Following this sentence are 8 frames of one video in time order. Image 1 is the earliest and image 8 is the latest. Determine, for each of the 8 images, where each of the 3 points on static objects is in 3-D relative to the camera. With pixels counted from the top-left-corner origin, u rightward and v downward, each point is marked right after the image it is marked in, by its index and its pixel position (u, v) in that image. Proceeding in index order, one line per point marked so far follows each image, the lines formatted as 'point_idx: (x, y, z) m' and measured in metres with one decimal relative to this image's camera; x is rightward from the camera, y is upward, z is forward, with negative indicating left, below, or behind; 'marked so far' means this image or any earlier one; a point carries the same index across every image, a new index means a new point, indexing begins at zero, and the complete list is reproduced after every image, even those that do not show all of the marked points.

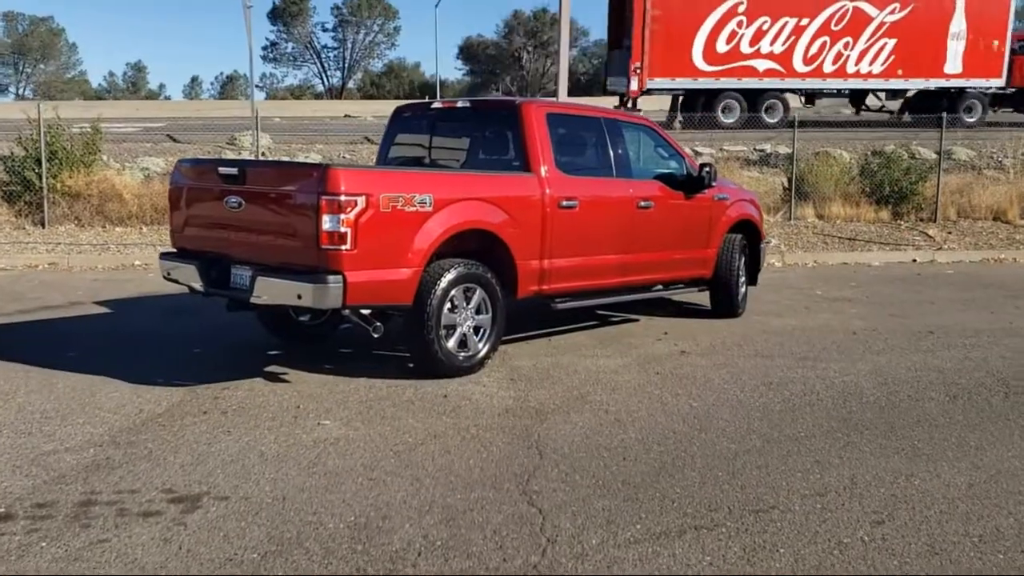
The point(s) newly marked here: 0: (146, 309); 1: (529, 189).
0: (-4.1, -0.2, +10.6) m
1: (+0.1, +0.9, +8.2) m
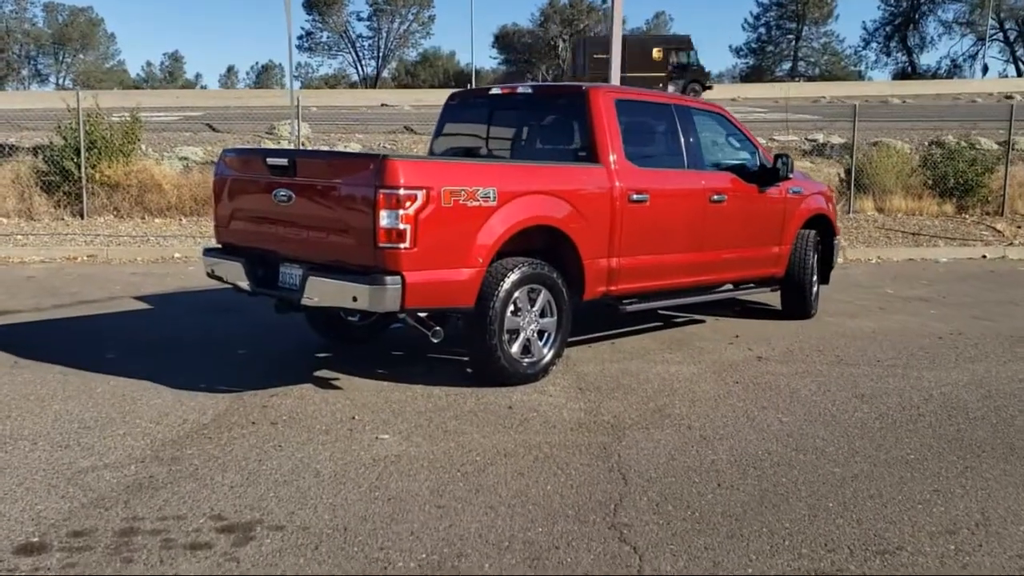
0: (-3.5, -0.2, +10.2) m
1: (+0.7, +0.9, +7.6) m
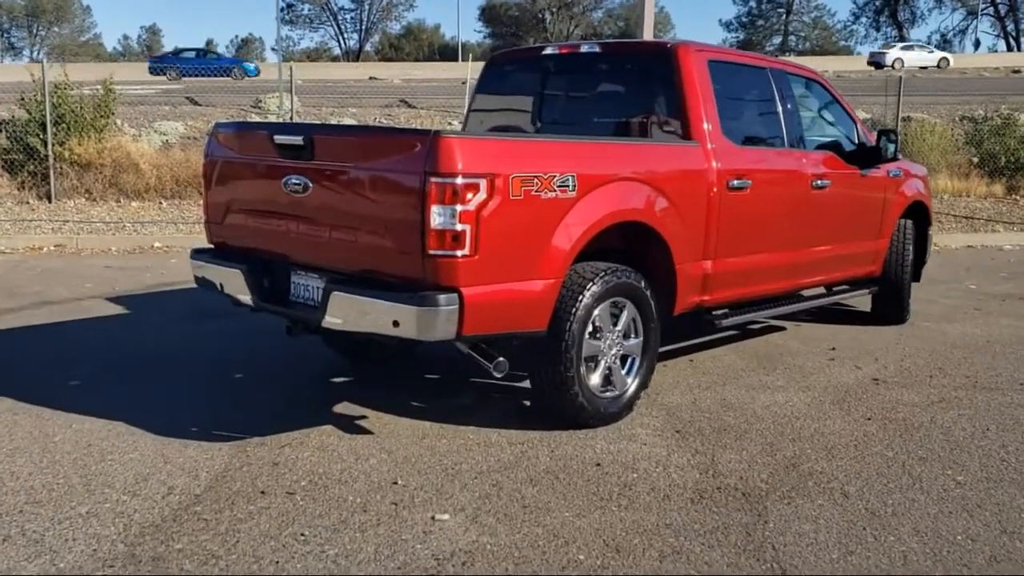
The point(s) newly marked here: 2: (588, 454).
0: (-3.1, -0.2, +8.5) m
1: (+1.1, +0.8, +6.0) m
2: (+0.4, -0.9, +5.2) m
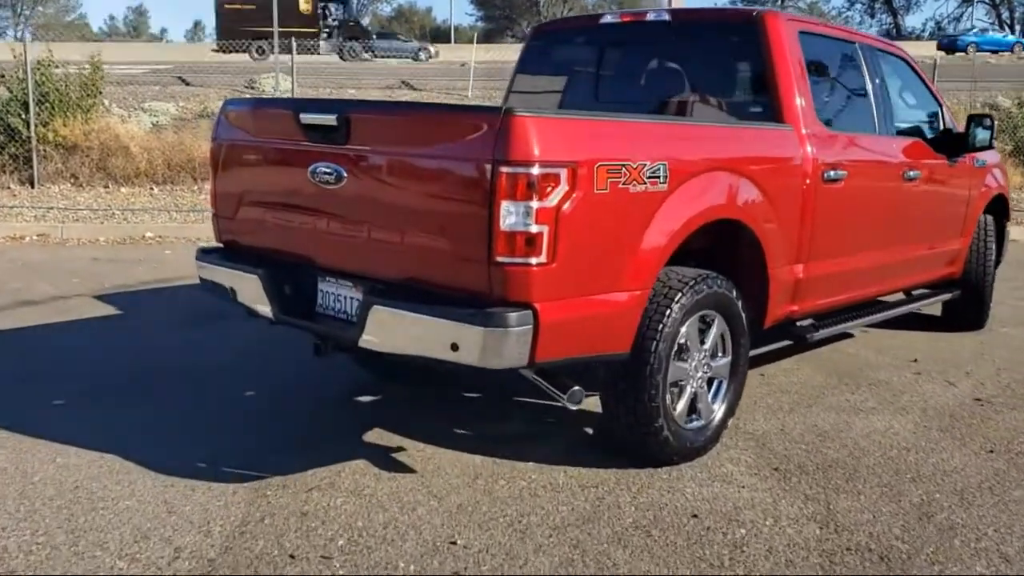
0: (-2.8, -0.2, +7.6) m
1: (+1.5, +0.8, +5.1) m
2: (+0.8, -1.0, +4.3) m
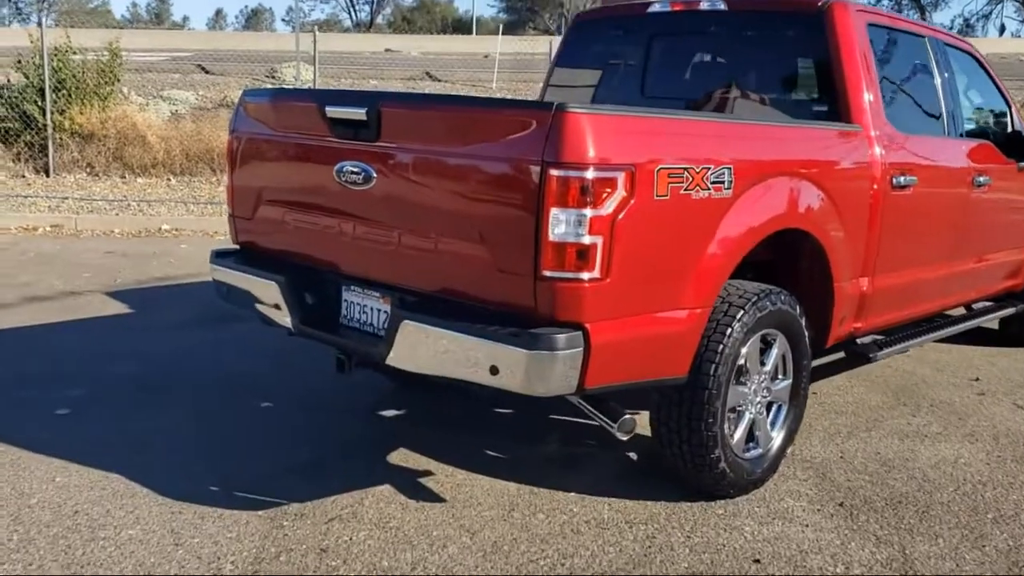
0: (-2.5, -0.2, +7.2) m
1: (+1.7, +0.7, +4.7) m
2: (+0.9, -1.0, +3.9) m
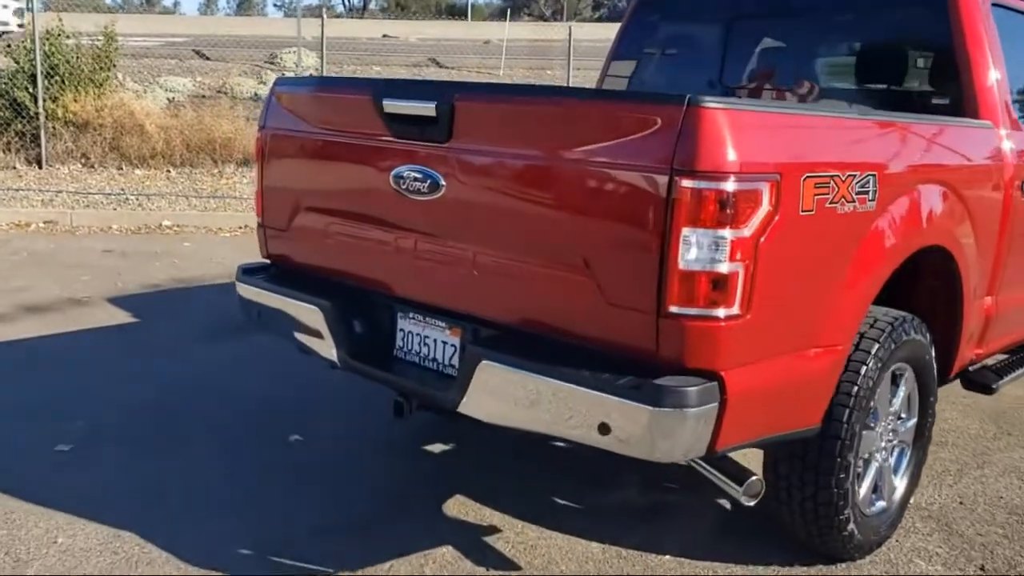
0: (-2.2, -0.2, +6.6) m
1: (+2.0, +0.6, +4.0) m
2: (+1.3, -1.1, +3.2) m
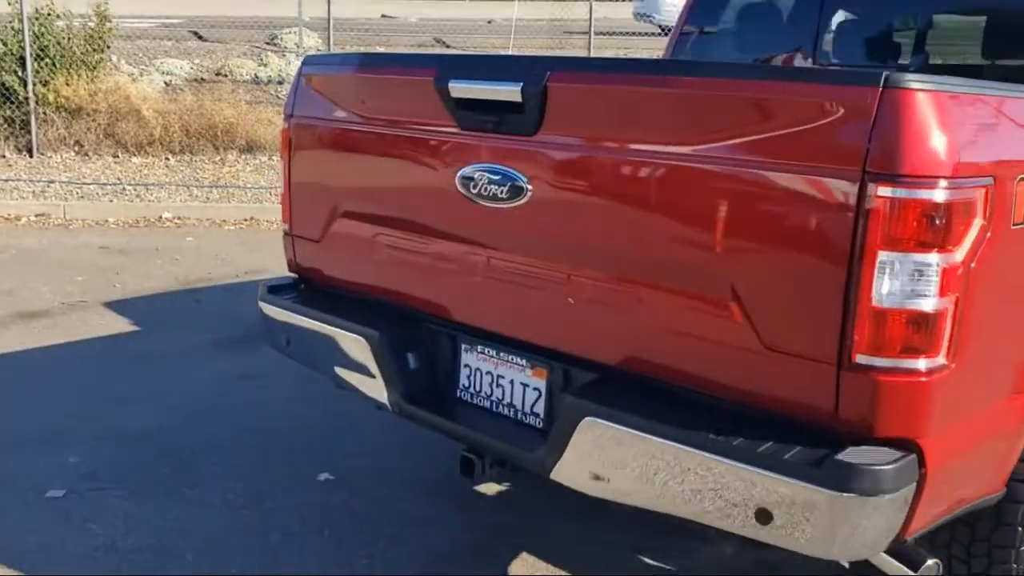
0: (-1.9, -0.3, +5.9) m
1: (+2.3, +0.5, +3.3) m
2: (+1.5, -1.2, +2.6) m
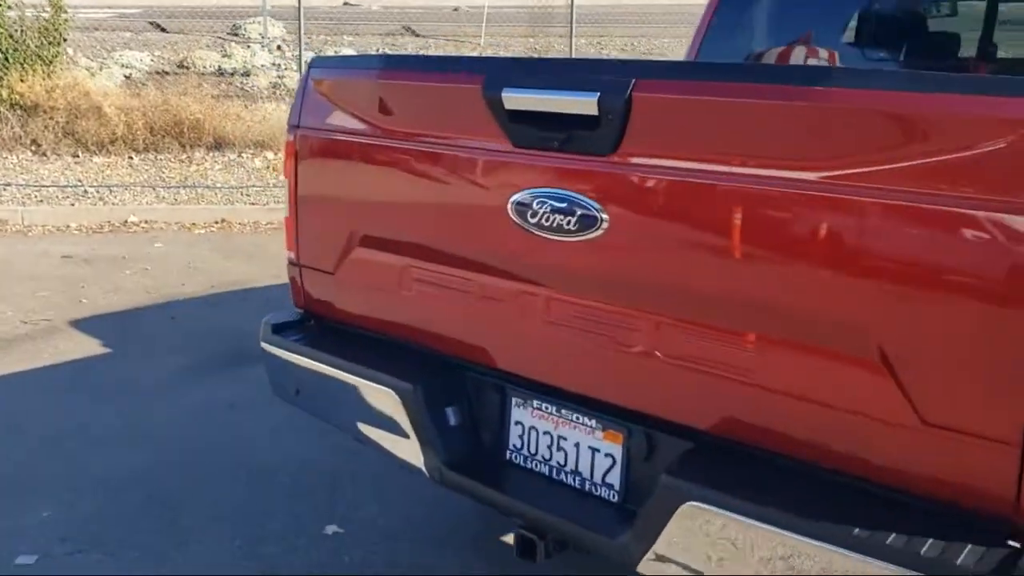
0: (-1.9, -0.4, +5.4) m
1: (+2.4, +0.5, +3.0) m
2: (+1.7, -1.3, +2.2) m
